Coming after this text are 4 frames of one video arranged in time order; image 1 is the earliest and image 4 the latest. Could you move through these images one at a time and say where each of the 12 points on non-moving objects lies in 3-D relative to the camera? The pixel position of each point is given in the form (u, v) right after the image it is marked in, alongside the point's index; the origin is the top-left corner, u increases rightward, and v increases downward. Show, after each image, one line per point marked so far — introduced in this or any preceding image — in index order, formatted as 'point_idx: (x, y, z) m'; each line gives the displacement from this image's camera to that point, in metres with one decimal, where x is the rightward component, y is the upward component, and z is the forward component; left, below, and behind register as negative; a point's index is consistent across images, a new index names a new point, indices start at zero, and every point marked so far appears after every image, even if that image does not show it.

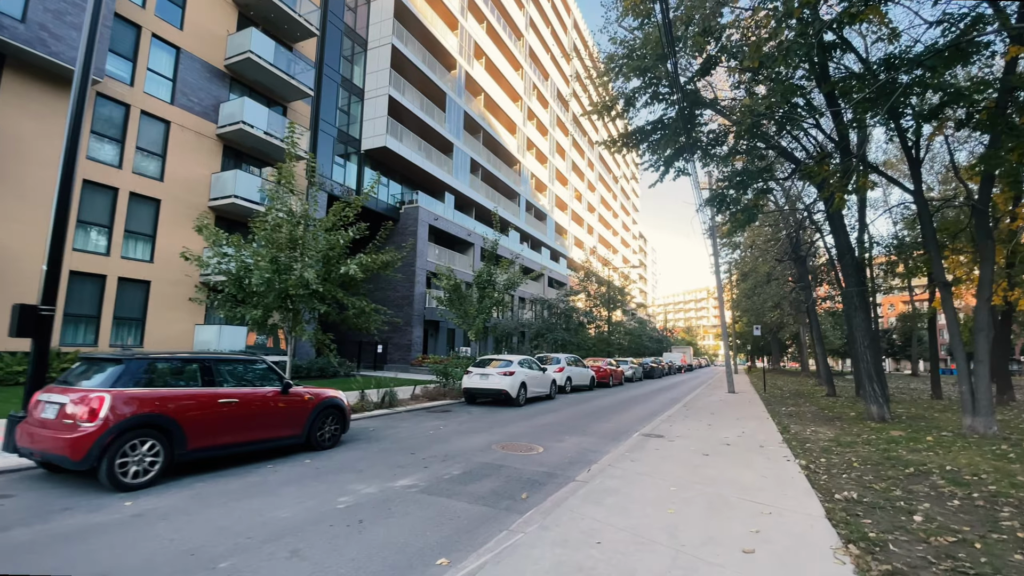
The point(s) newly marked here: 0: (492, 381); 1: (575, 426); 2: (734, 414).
0: (-0.5, -2.6, +13.0) m
1: (+1.4, -3.0, +10.4) m
2: (+5.7, -3.2, +12.1) m
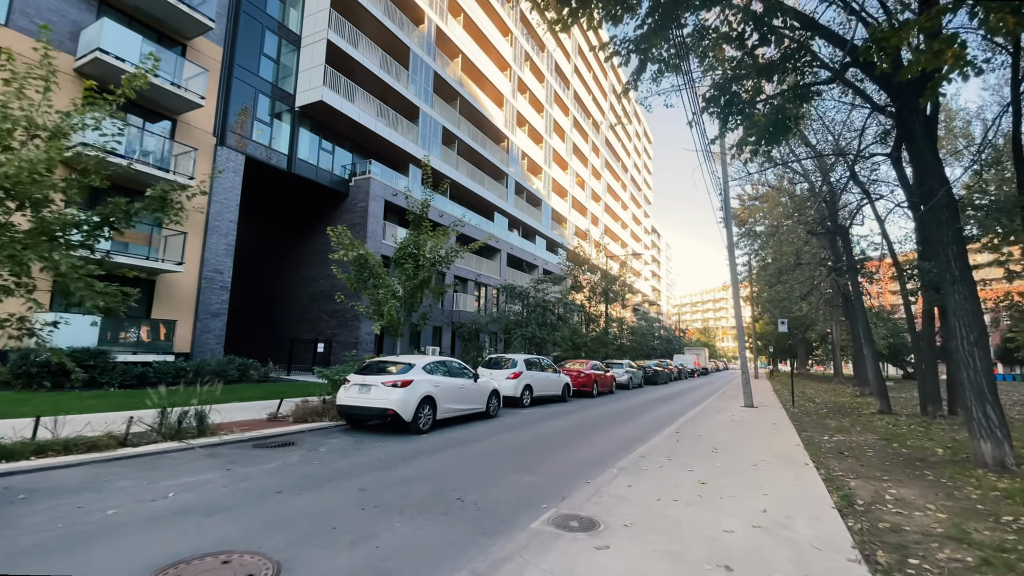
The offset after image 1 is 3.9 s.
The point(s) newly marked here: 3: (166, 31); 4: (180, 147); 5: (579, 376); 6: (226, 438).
0: (-2.4, -1.9, +8.5) m
1: (-0.6, -2.4, +5.9) m
2: (+3.7, -2.6, +7.4) m
3: (-12.0, +8.9, +16.6) m
4: (-11.3, +4.8, +16.3) m
5: (+2.5, -3.3, +17.9) m
6: (-4.5, -2.4, +7.6) m
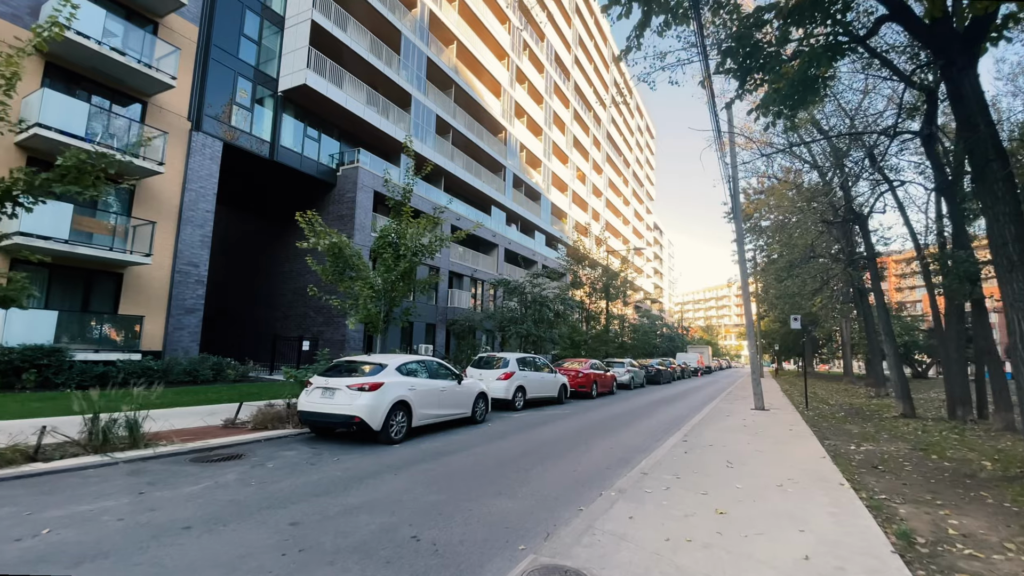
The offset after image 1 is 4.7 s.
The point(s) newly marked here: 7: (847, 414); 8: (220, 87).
0: (-2.7, -1.8, +7.4) m
1: (-0.9, -2.2, +4.8) m
2: (+3.5, -2.4, +6.3) m
3: (-12.2, +9.1, +15.5) m
4: (-11.5, +5.0, +15.2) m
5: (+2.3, -3.1, +16.8) m
6: (-4.8, -2.2, +6.6) m
7: (+9.7, -3.6, +13.8) m
8: (-10.7, +7.4, +17.6) m
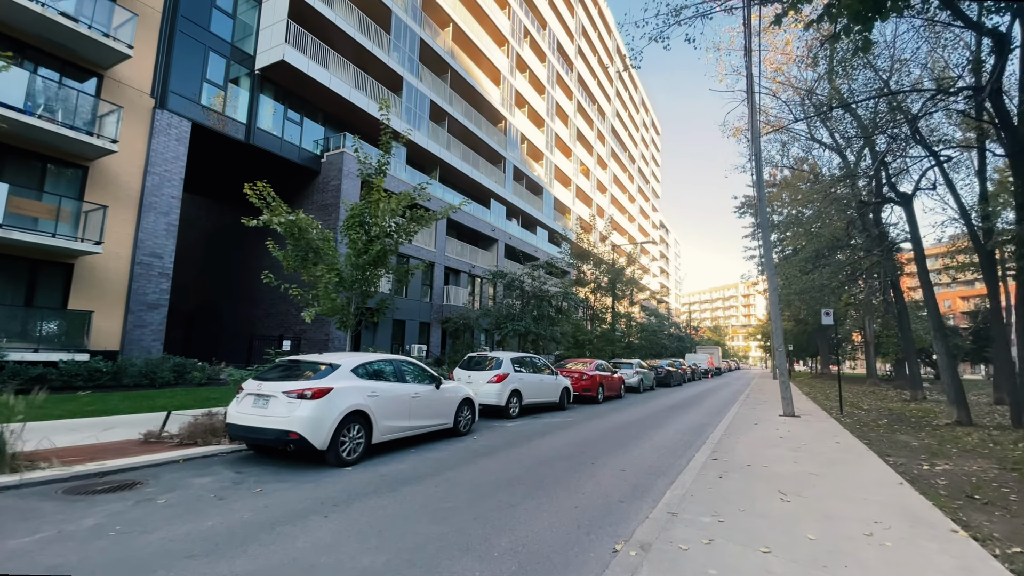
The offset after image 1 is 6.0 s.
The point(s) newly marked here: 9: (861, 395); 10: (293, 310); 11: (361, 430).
0: (-2.8, -1.5, +5.8) m
1: (-1.1, -2.0, +3.2) m
2: (+3.3, -2.1, +4.6) m
3: (-12.4, +9.3, +14.0) m
4: (-11.7, +5.2, +13.7) m
5: (+2.2, -2.9, +15.1) m
6: (-5.0, -2.0, +4.9) m
7: (+9.5, -3.3, +12.0) m
8: (-10.9, +7.6, +16.1) m
9: (+14.1, -4.3, +19.3) m
10: (-8.7, -0.8, +18.8) m
11: (-2.0, -1.9, +6.3) m
